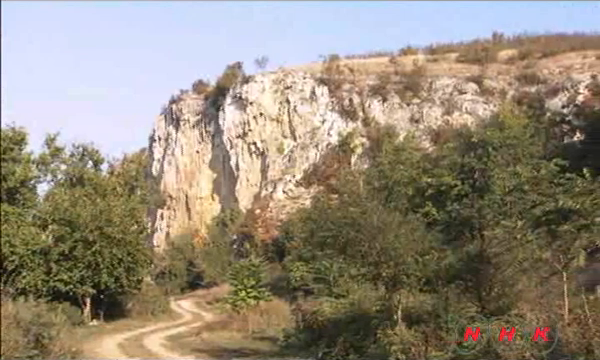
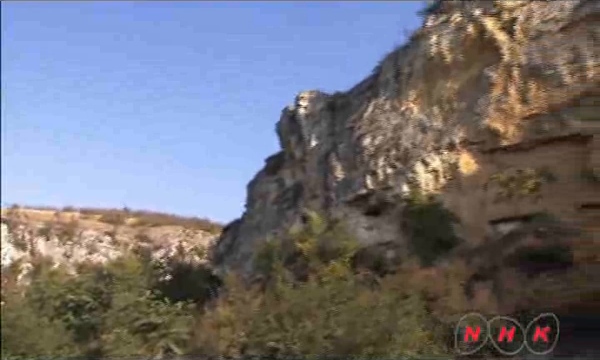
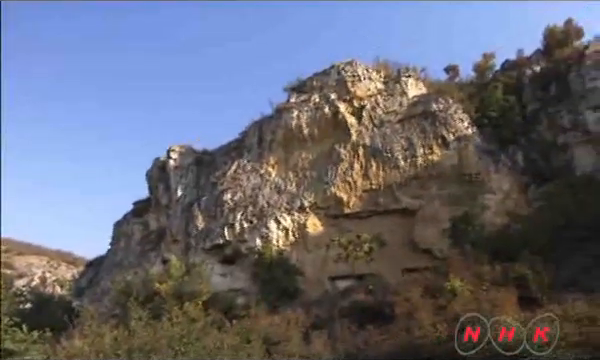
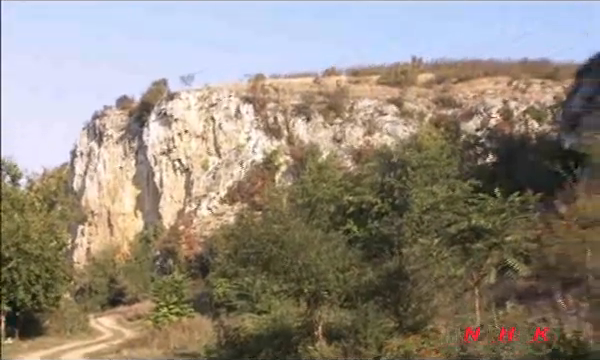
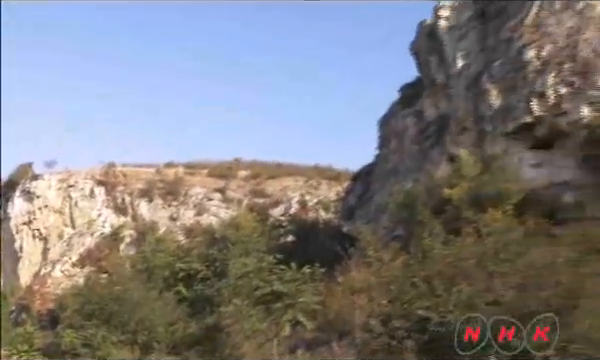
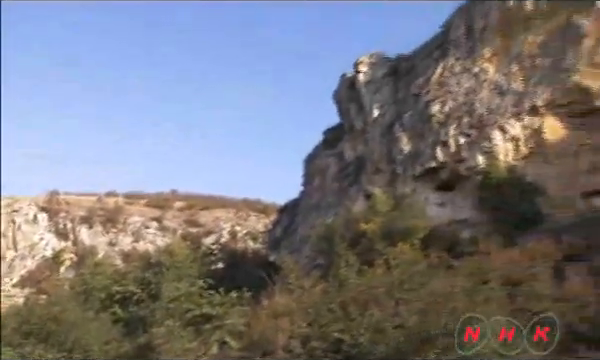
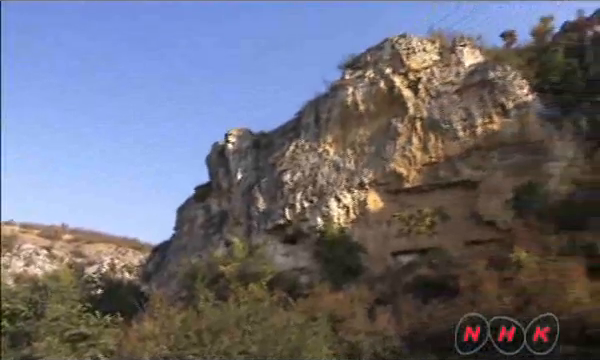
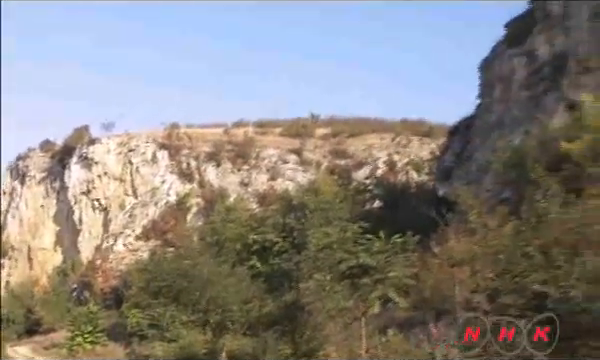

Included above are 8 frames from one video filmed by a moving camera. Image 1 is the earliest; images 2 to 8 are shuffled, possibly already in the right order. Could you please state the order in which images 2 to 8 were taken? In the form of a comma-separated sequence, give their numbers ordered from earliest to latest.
4, 8, 5, 6, 2, 7, 3
